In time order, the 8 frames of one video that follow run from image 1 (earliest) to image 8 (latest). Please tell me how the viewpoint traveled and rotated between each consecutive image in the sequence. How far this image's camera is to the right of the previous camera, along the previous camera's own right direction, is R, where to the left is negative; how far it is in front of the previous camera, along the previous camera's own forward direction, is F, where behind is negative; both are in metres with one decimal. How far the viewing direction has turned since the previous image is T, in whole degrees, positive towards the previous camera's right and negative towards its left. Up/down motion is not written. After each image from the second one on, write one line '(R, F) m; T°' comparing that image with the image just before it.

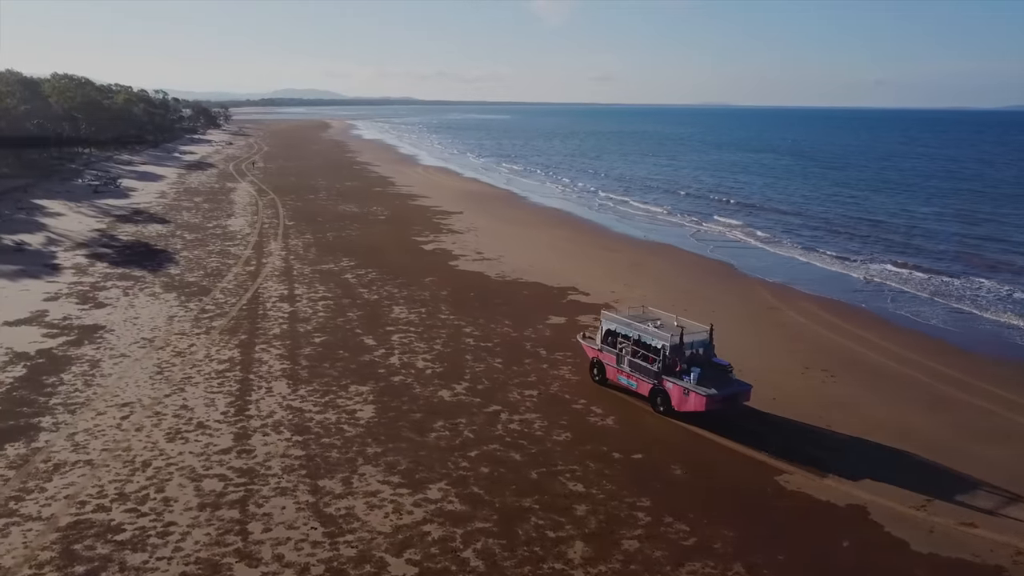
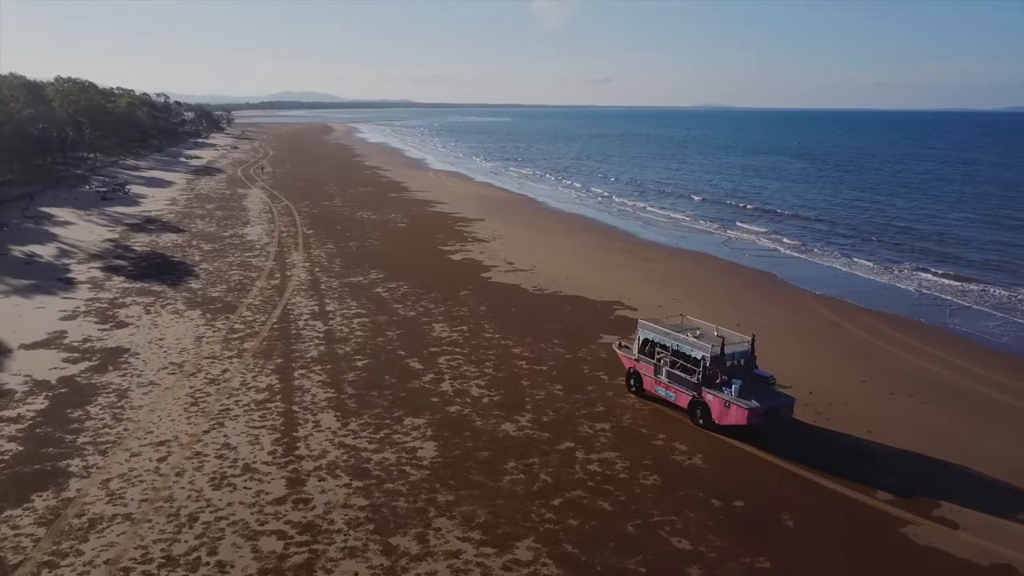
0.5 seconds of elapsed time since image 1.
(-1.0, +1.1) m; 0°
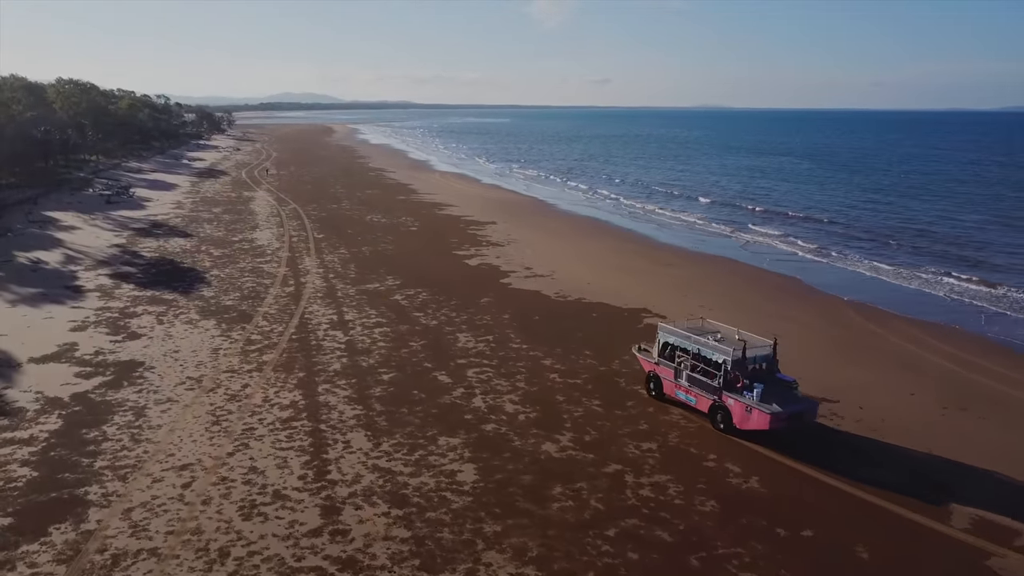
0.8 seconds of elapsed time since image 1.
(-0.5, +0.6) m; 0°
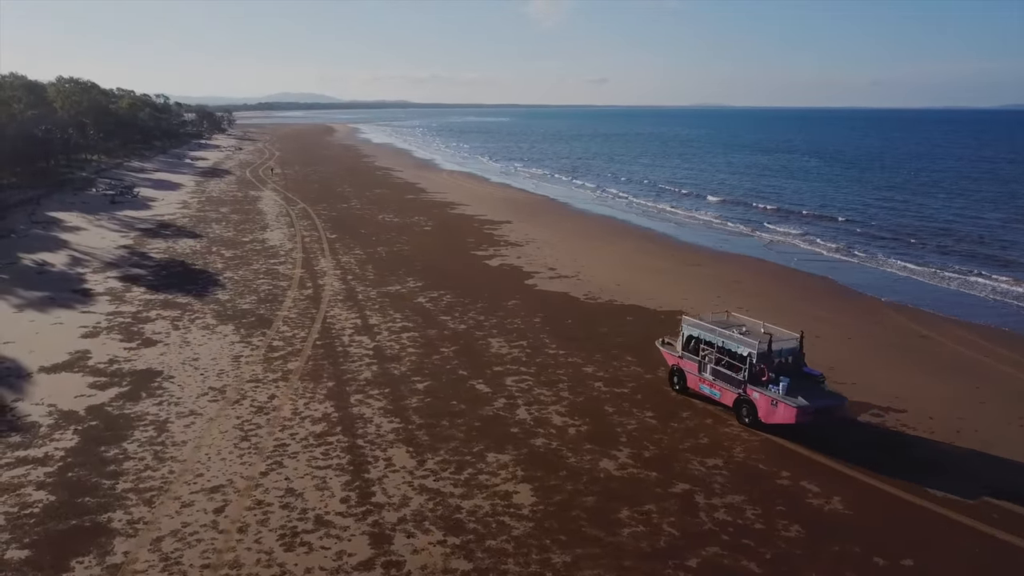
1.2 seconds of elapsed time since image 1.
(-0.7, +0.8) m; 0°
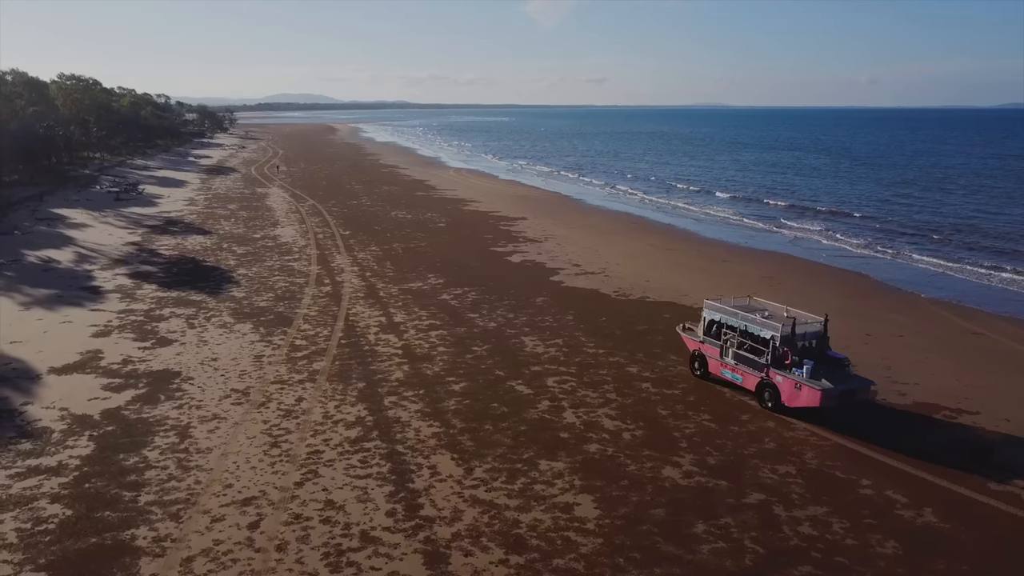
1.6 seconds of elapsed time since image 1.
(-0.6, +0.8) m; 0°
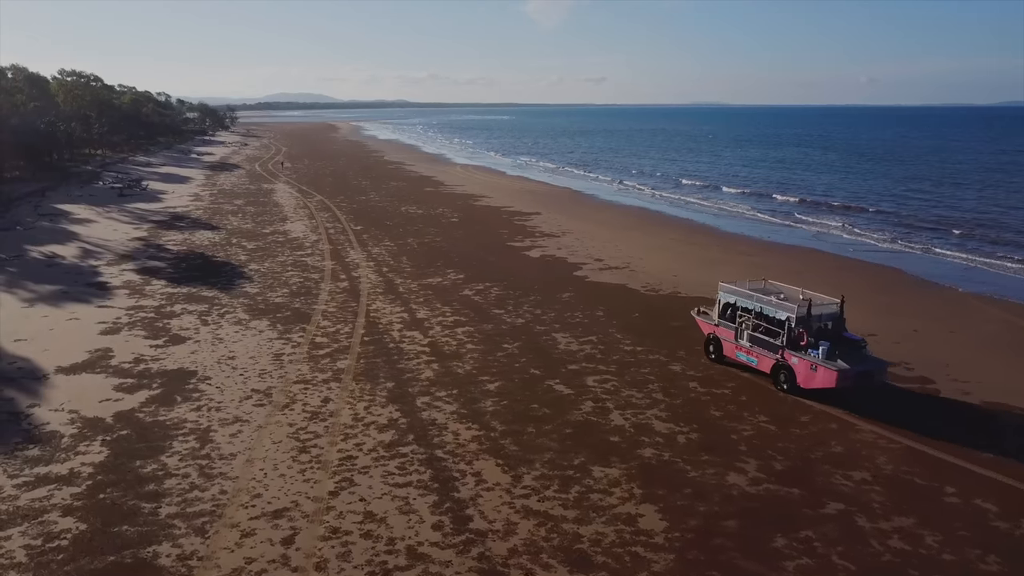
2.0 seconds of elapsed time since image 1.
(-0.5, +0.8) m; 0°
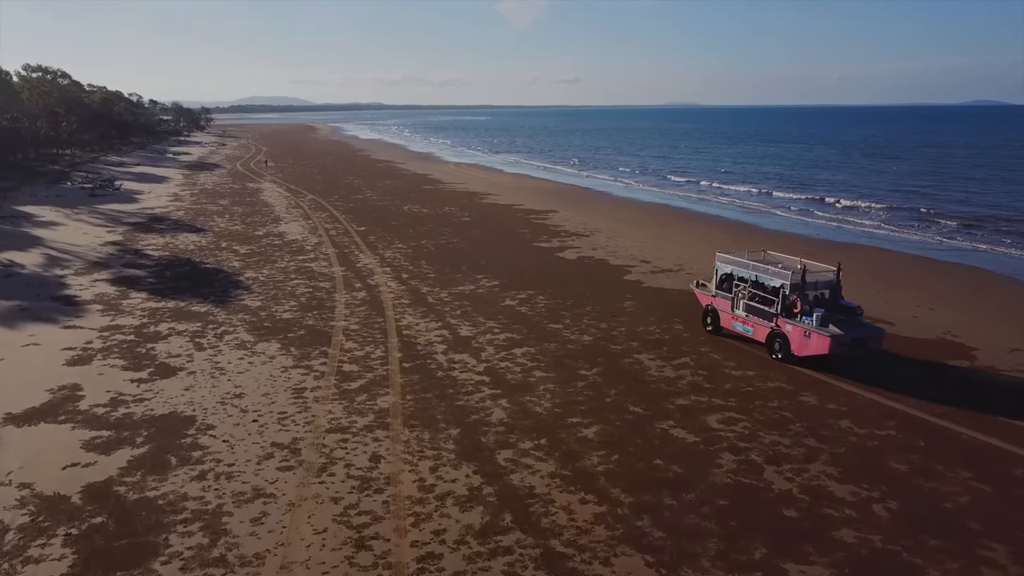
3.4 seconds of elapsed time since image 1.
(-1.3, +2.7) m; +2°
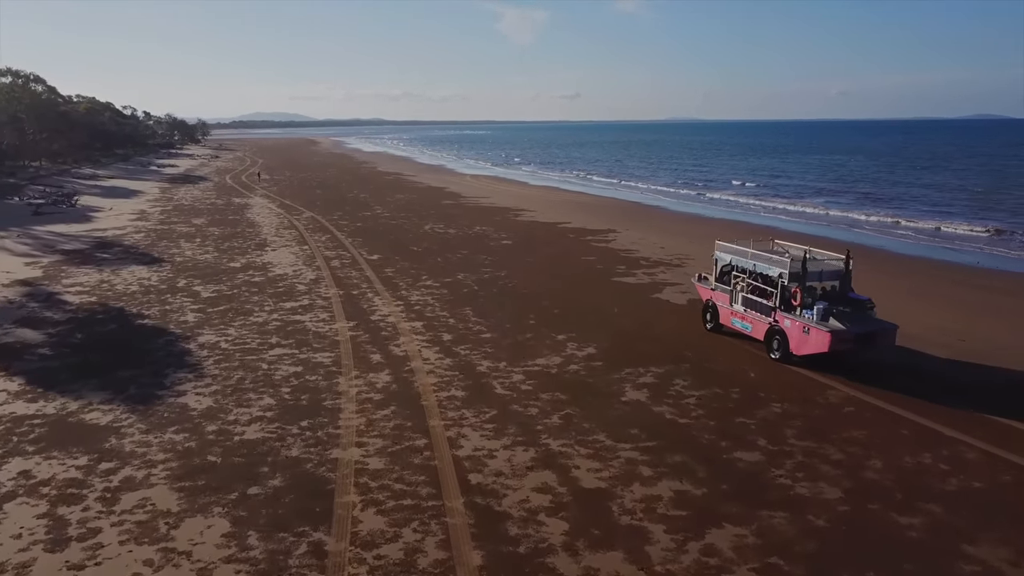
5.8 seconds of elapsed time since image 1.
(-1.3, +5.8) m; 0°
